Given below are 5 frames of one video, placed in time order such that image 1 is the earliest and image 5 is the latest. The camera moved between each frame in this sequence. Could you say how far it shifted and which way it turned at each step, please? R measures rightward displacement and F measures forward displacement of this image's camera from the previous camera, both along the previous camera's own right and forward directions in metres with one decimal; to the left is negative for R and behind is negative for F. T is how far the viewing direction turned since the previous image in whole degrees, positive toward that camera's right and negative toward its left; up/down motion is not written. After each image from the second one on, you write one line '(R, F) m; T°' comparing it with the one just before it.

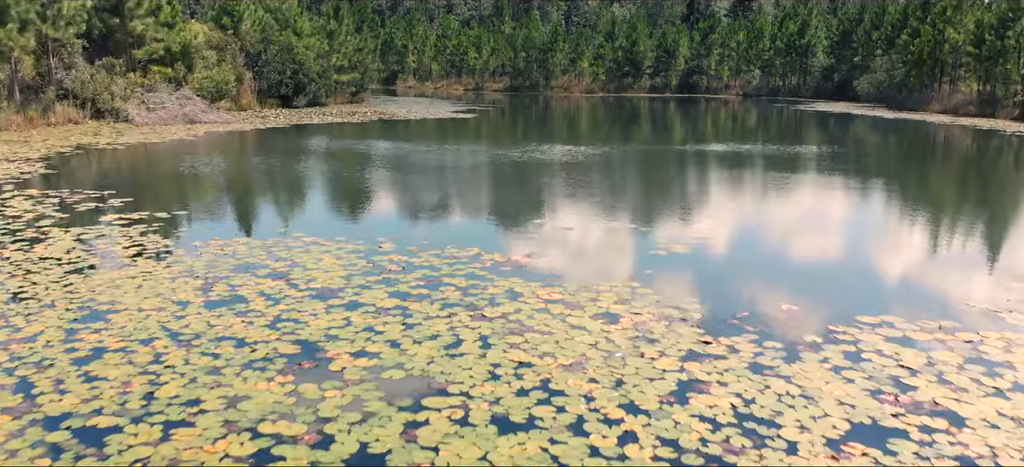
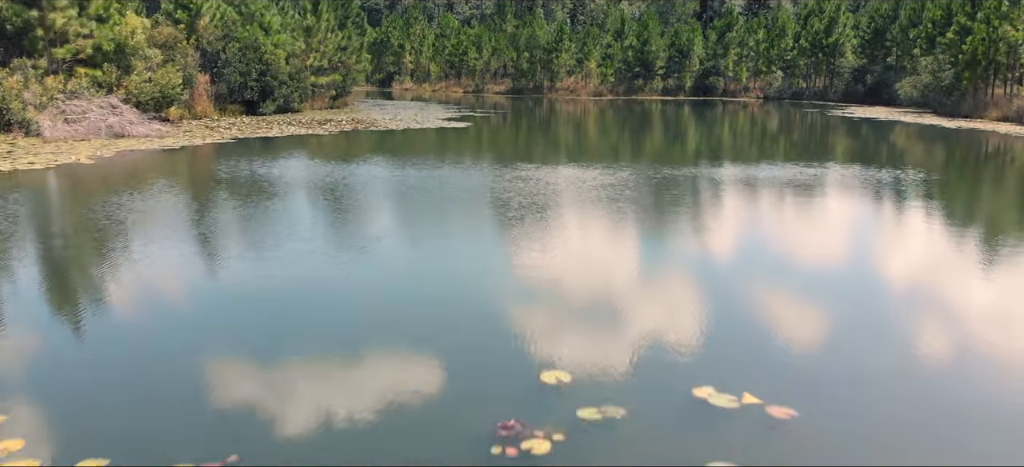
(+0.1, +3.3) m; 0°
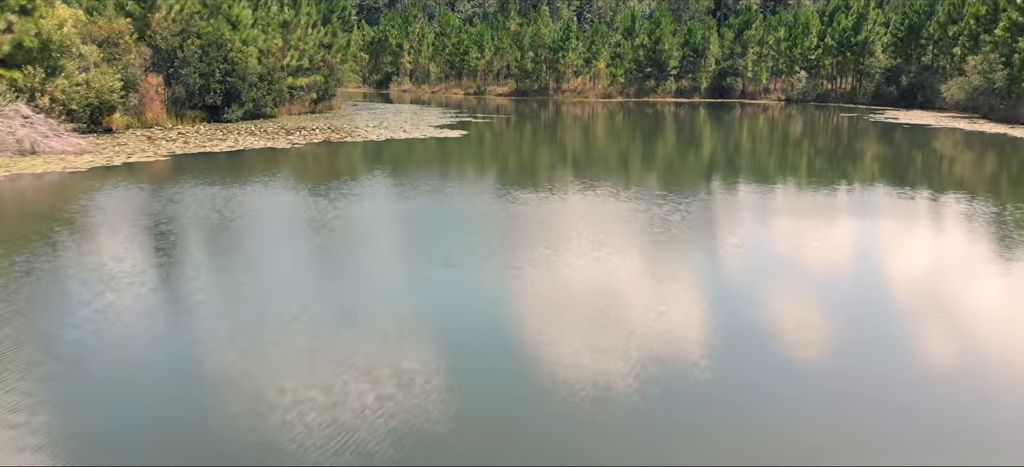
(0.0, +2.8) m; 0°
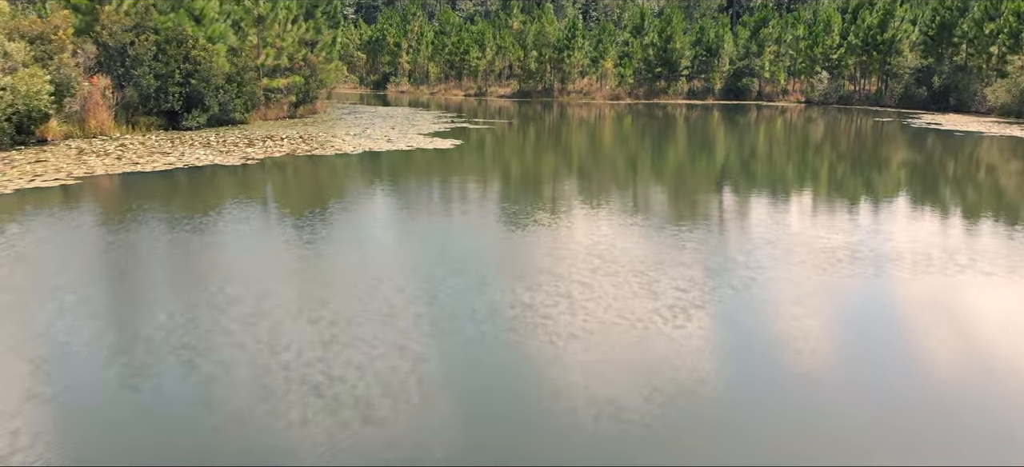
(+0.1, +2.2) m; 0°
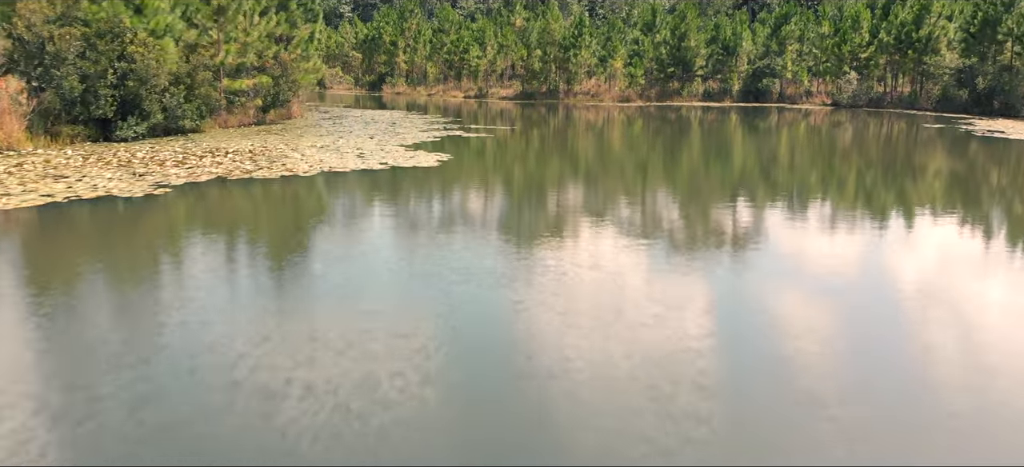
(+0.1, +2.7) m; 0°
